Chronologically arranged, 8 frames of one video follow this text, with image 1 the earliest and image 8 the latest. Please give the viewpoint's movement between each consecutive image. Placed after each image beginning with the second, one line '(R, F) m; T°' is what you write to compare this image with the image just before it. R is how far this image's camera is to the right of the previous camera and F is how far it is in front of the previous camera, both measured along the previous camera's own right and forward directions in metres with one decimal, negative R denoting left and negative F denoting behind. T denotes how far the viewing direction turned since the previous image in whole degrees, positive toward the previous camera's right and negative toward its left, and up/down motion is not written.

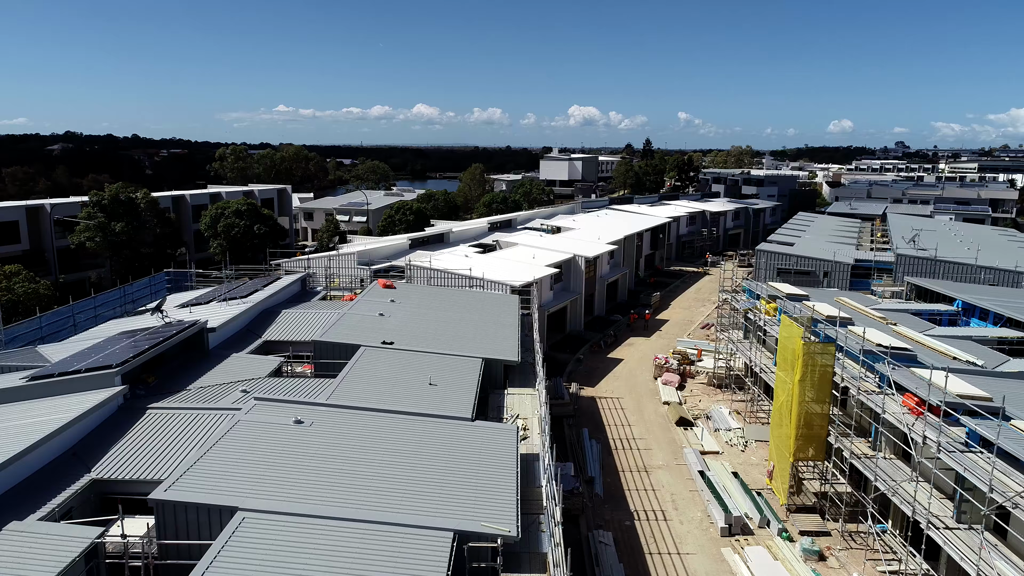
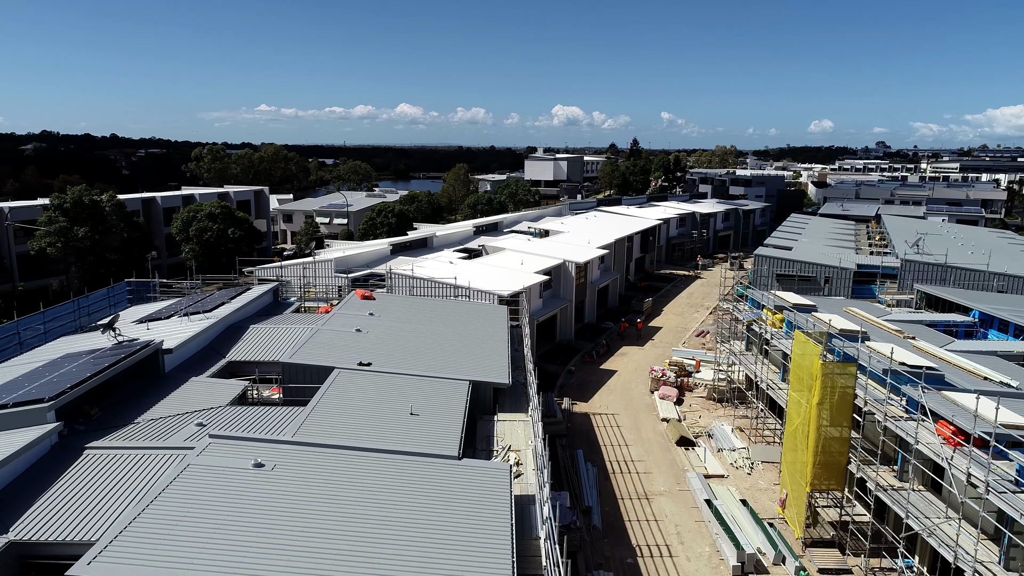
(-0.1, +1.3) m; +1°
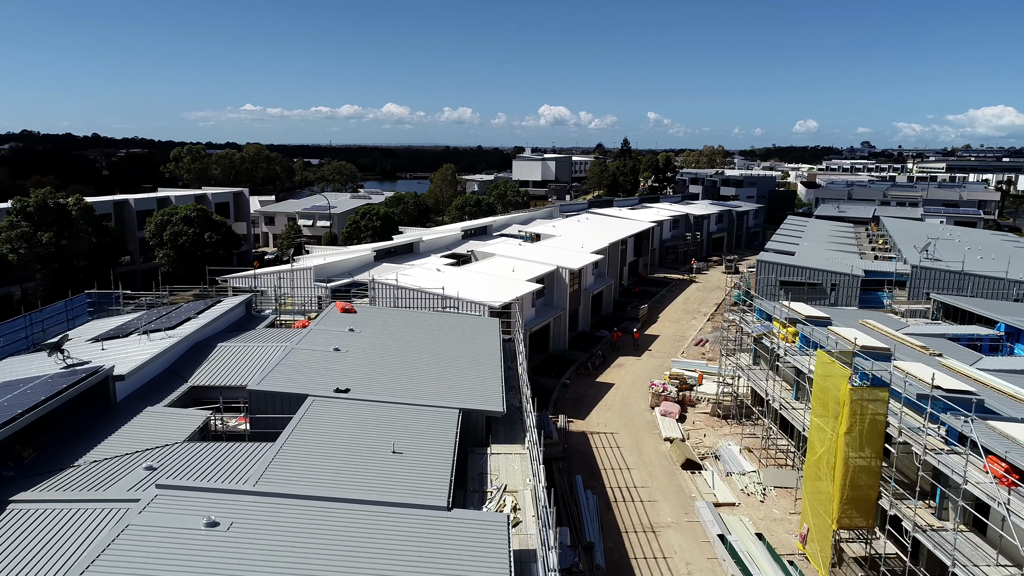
(-0.1, +1.3) m; +1°
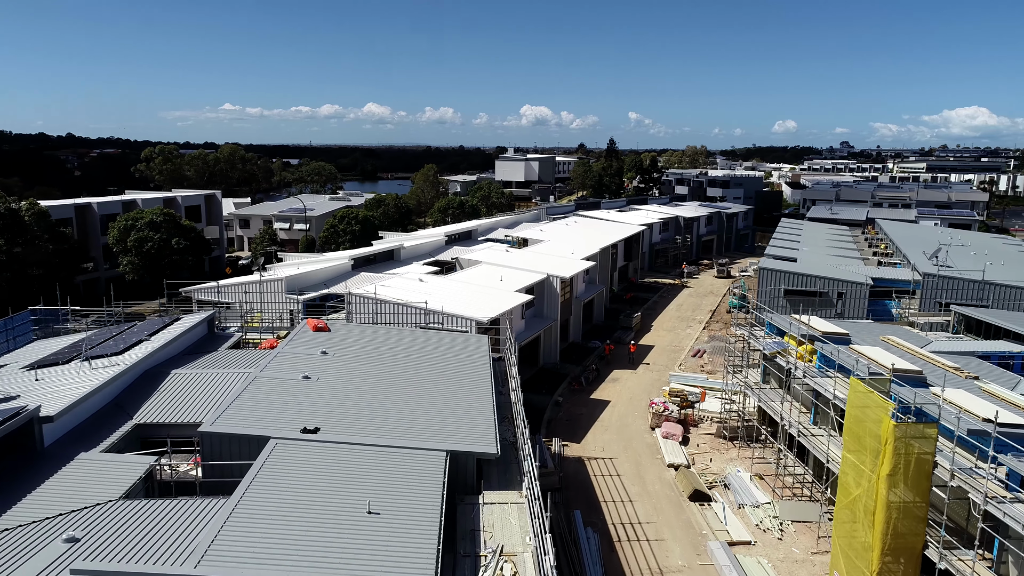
(-0.2, +1.5) m; +1°
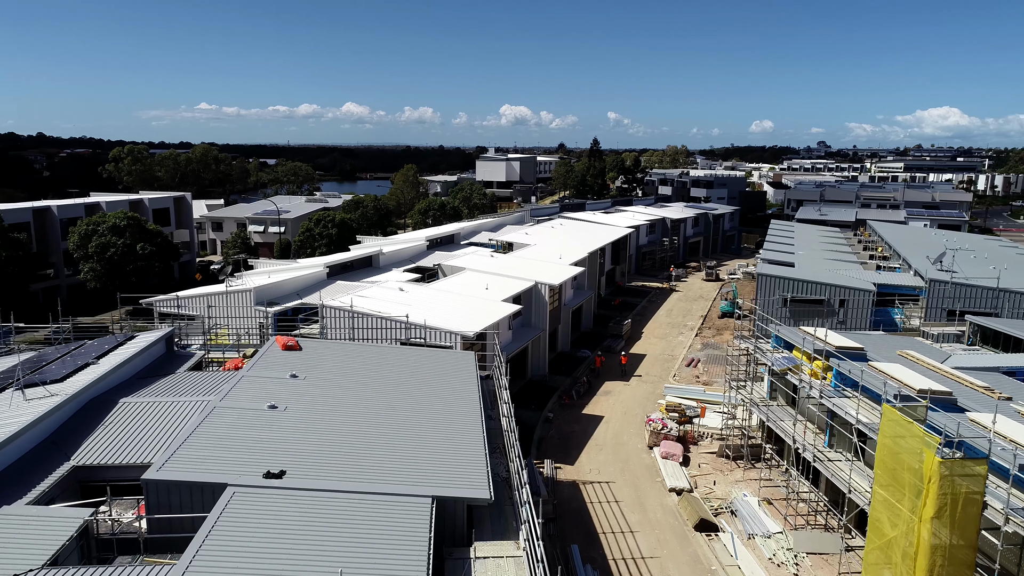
(-0.2, +1.2) m; +2°
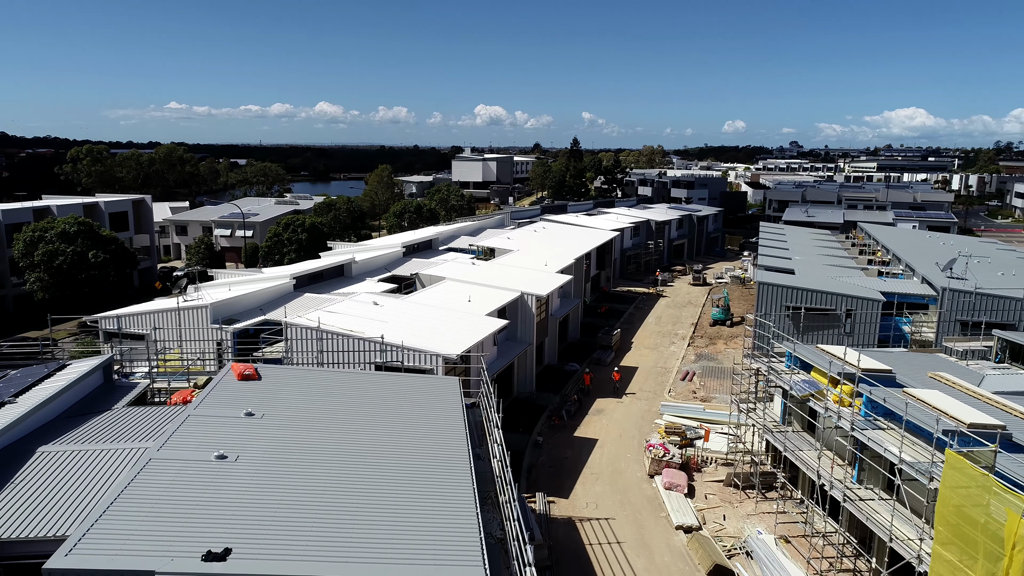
(-0.2, +1.6) m; +2°
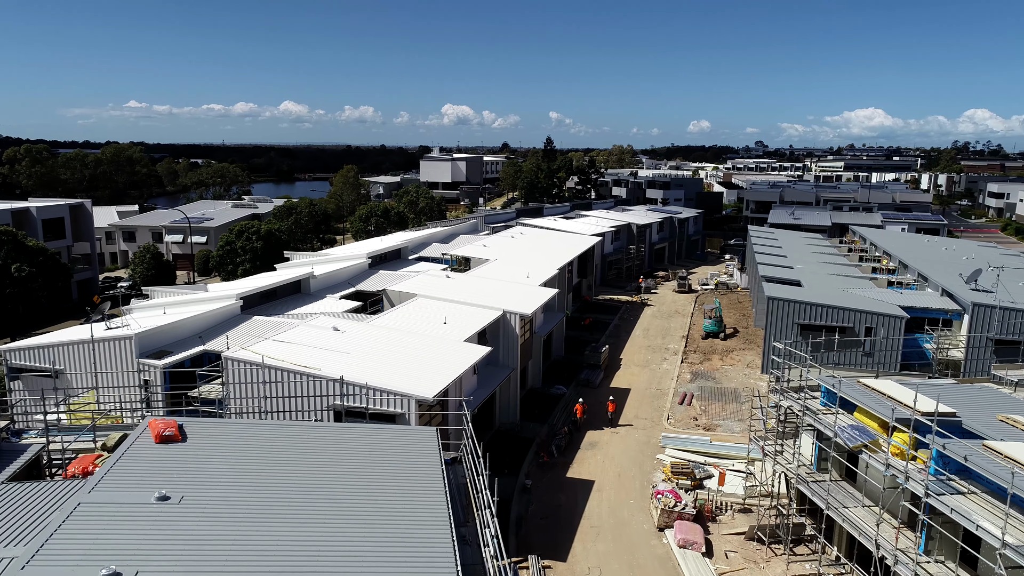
(-0.3, +2.3) m; +3°
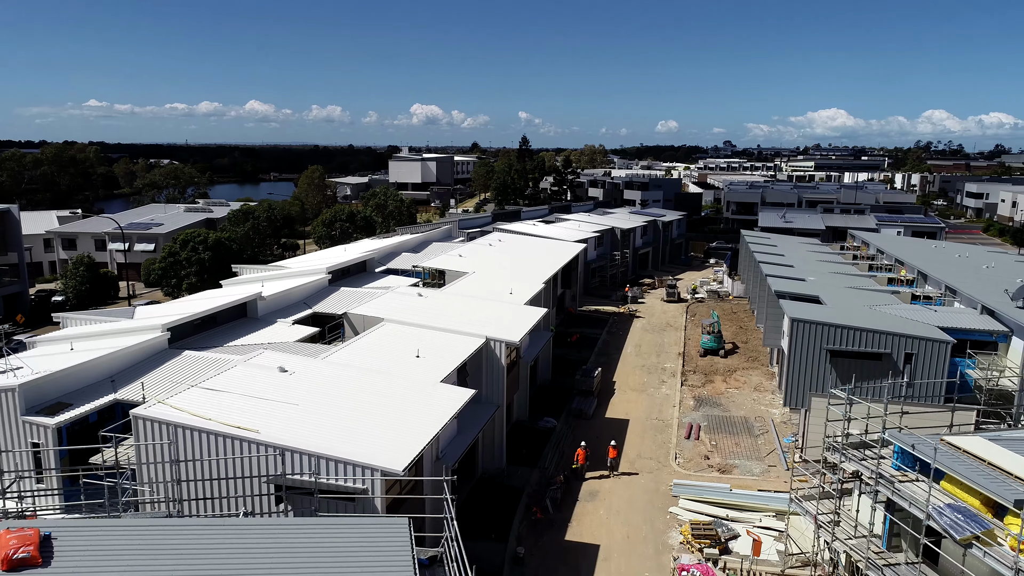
(-0.3, +2.7) m; +2°
